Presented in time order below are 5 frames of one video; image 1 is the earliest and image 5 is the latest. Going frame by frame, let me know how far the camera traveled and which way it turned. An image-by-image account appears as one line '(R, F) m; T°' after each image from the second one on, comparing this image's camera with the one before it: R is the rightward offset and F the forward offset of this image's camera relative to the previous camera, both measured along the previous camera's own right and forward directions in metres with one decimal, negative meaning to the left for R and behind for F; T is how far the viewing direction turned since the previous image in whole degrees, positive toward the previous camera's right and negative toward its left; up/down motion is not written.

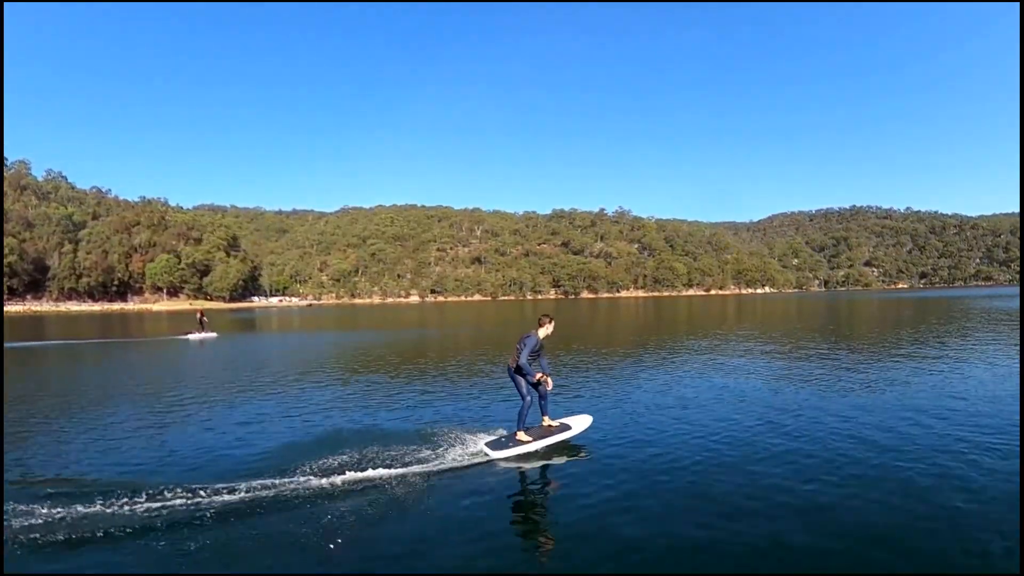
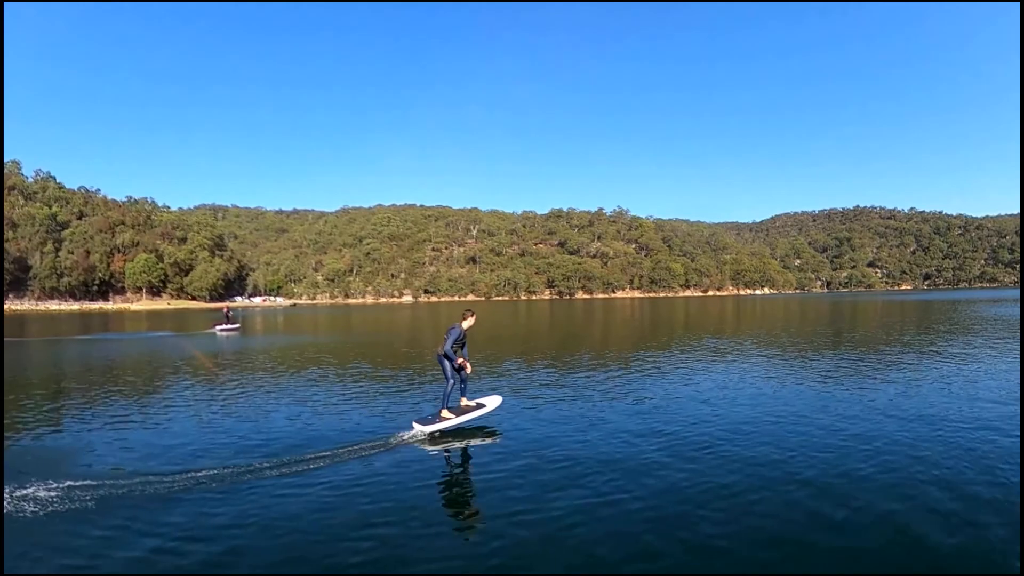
(+1.0, +1.1) m; 0°
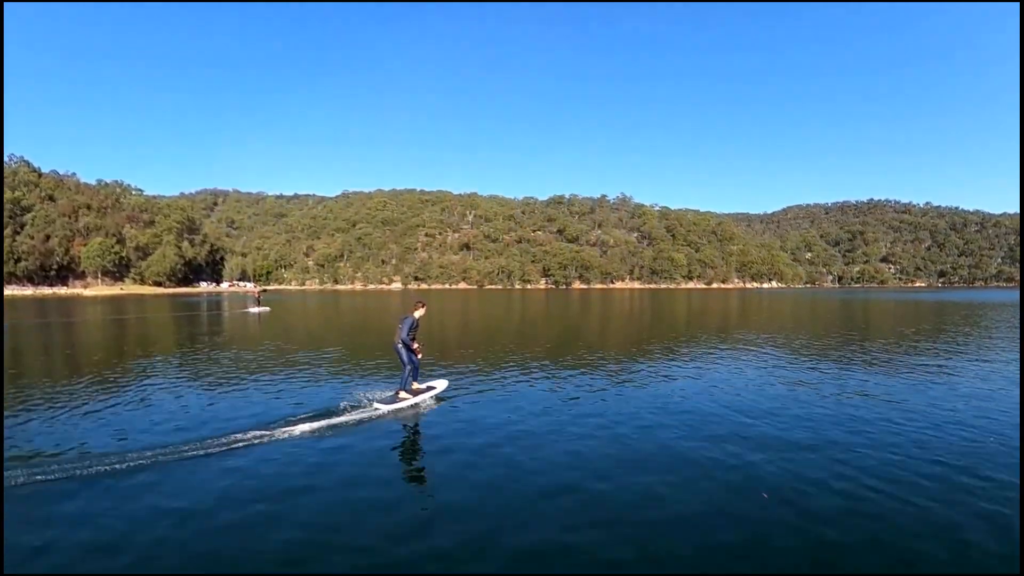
(+1.5, +3.2) m; -1°
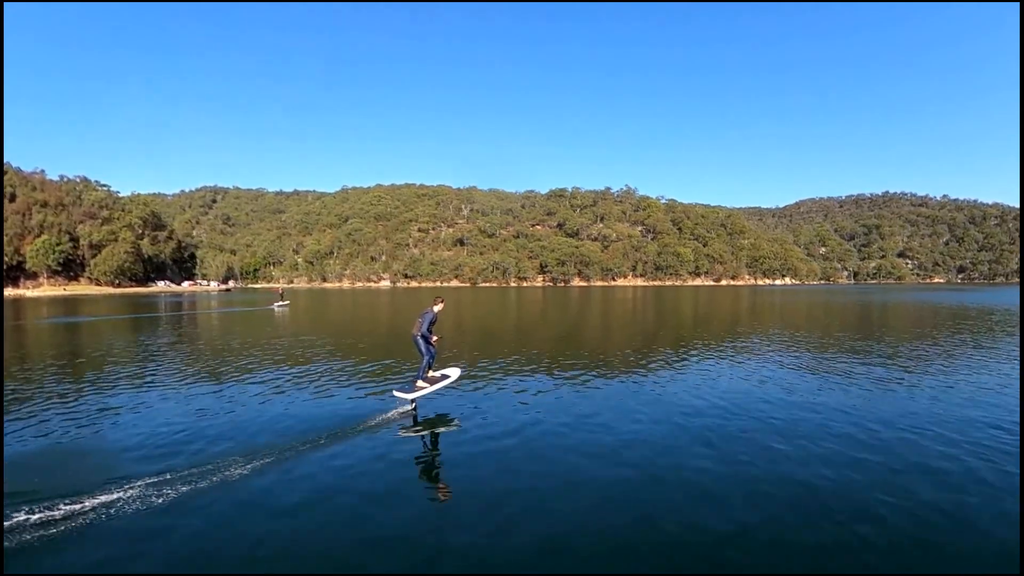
(+1.4, +4.0) m; -1°
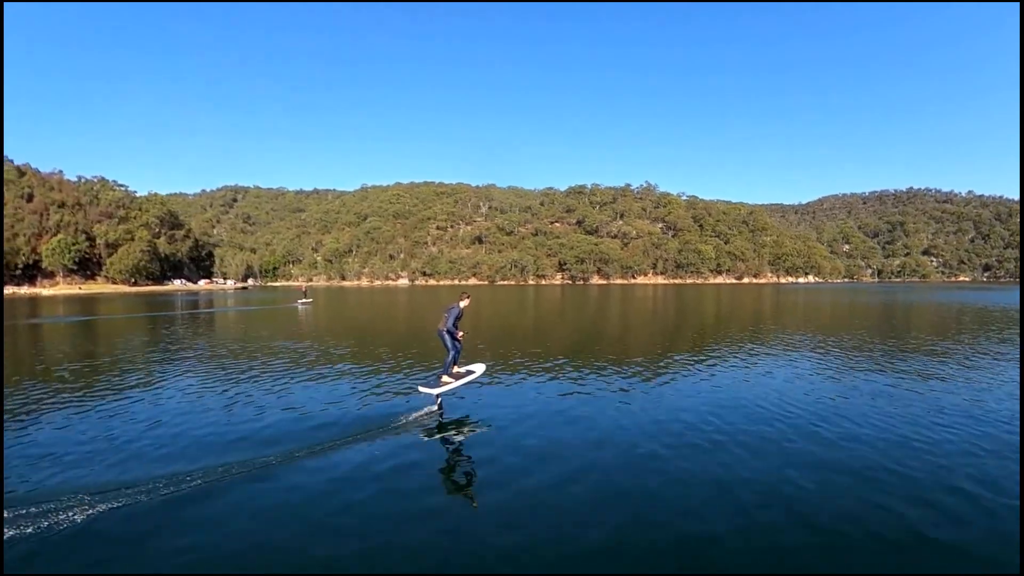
(-0.2, +0.3) m; -2°
